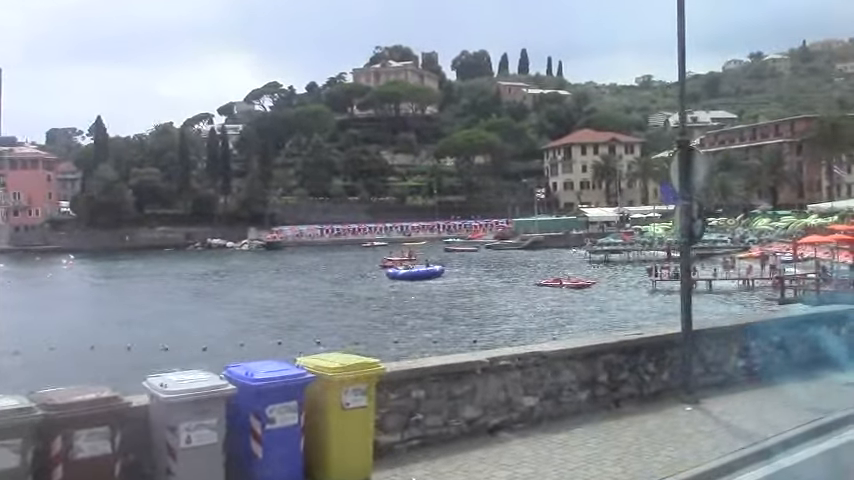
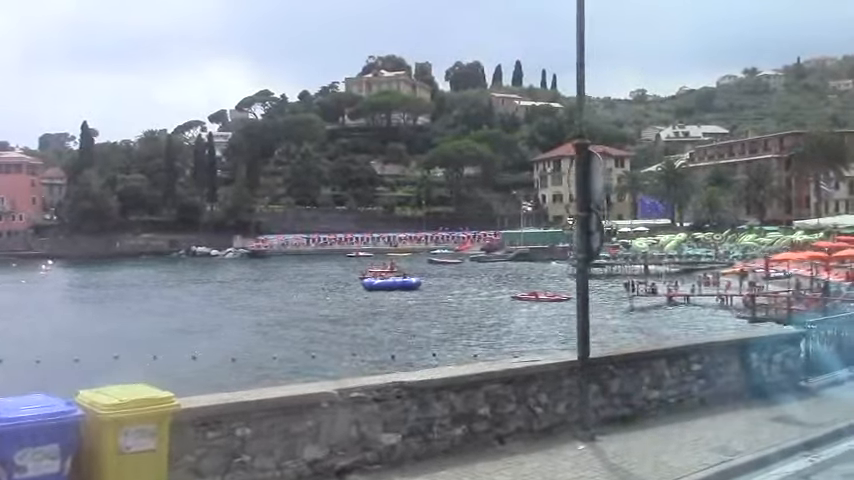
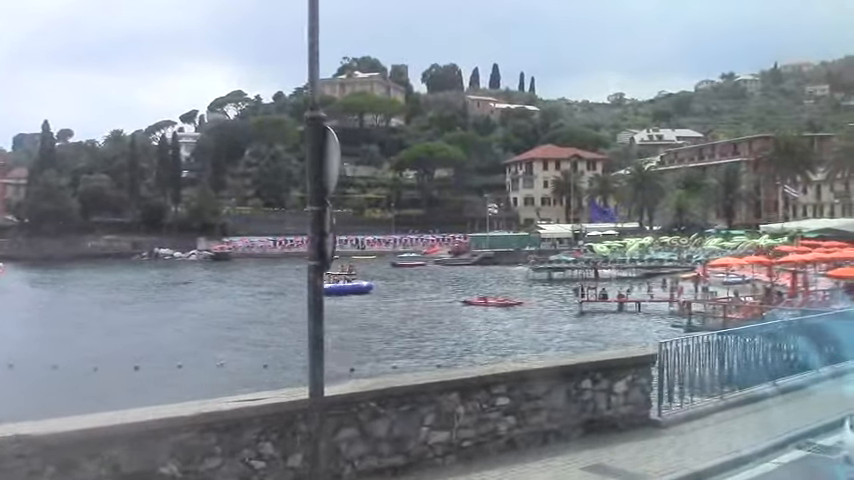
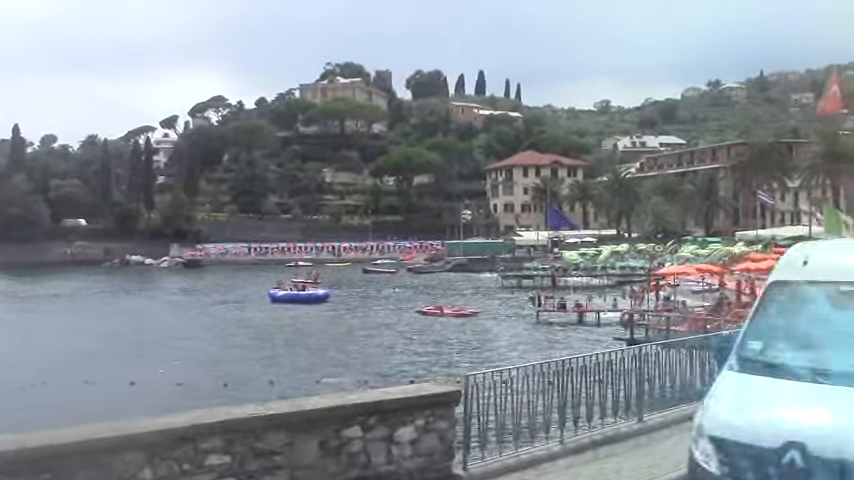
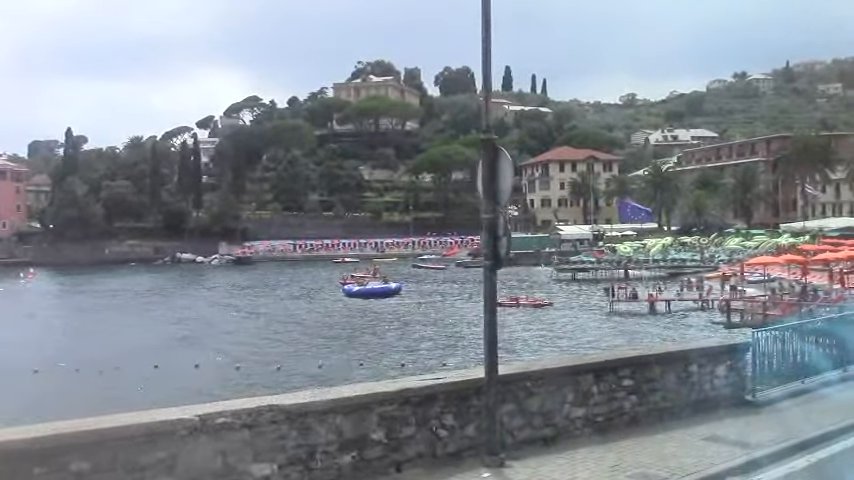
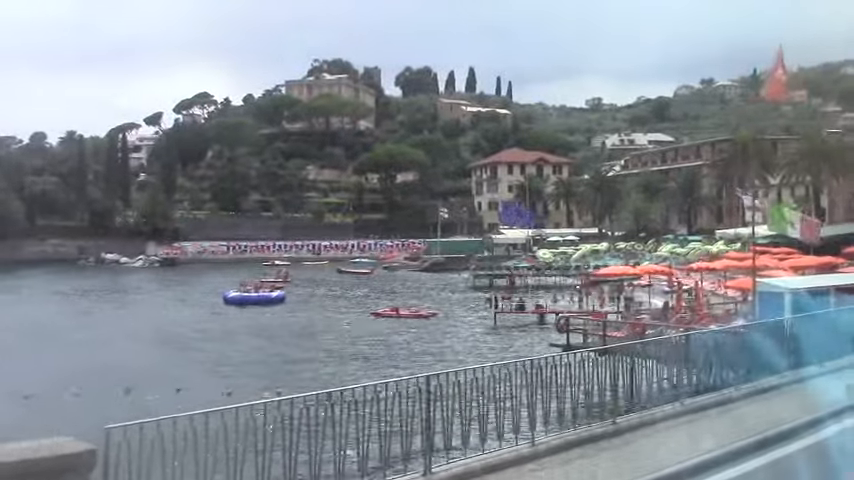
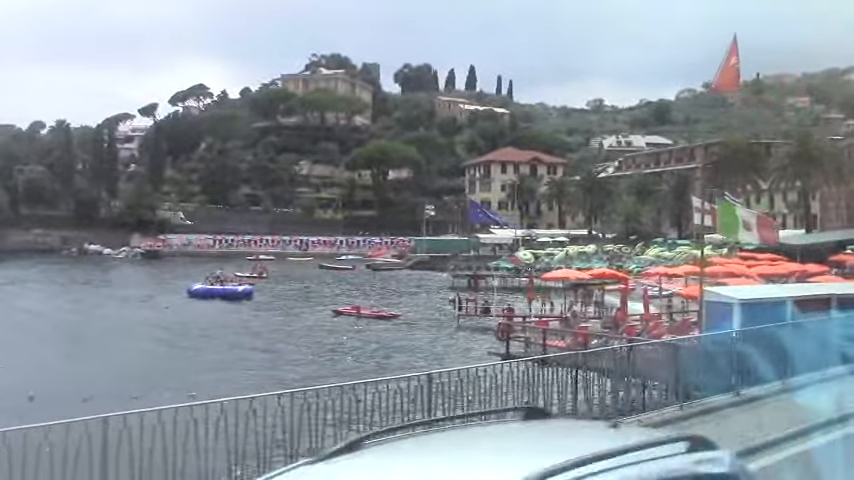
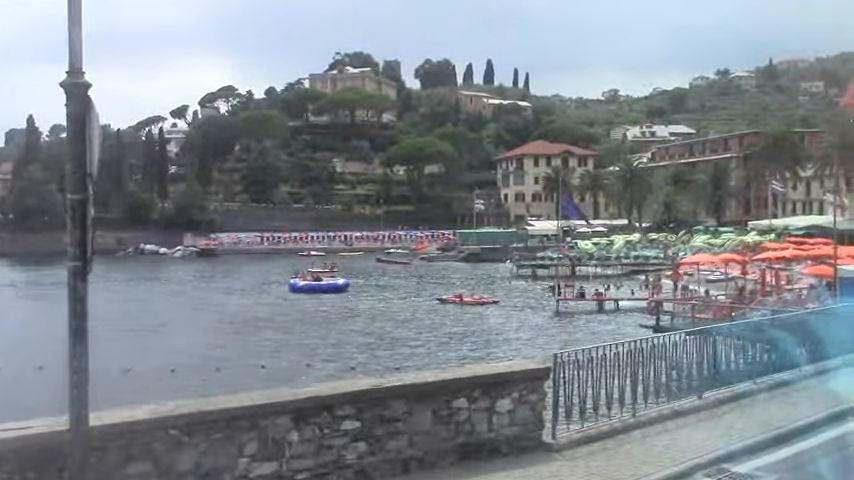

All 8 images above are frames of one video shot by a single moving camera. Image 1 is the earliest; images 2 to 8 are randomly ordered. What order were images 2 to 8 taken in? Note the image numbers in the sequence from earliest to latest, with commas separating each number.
2, 5, 3, 8, 4, 6, 7
